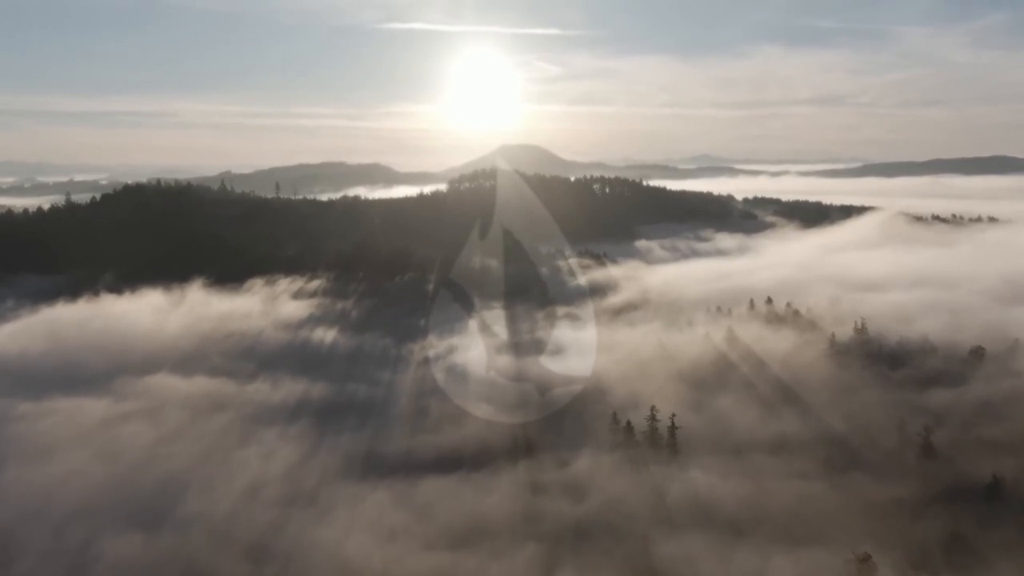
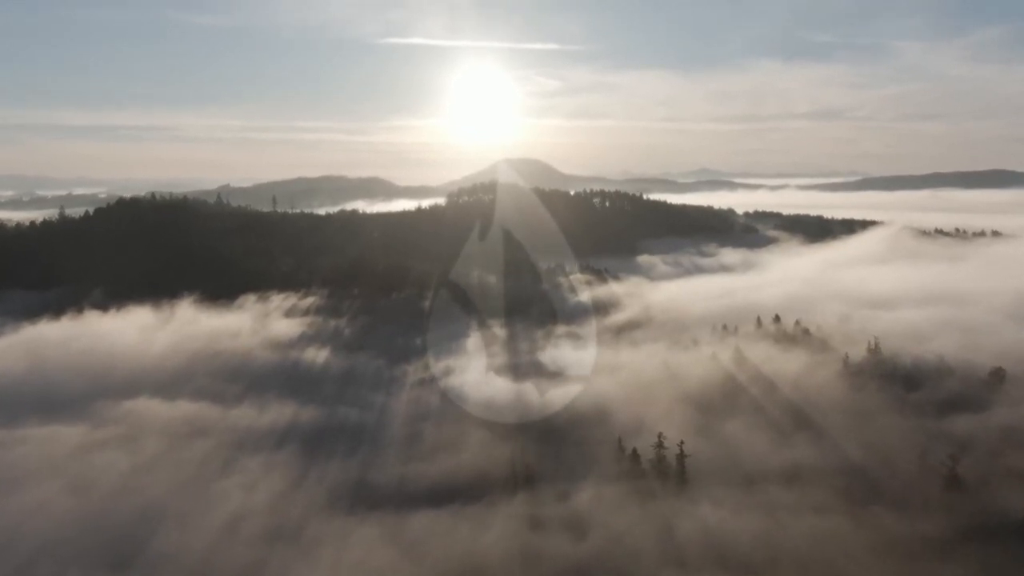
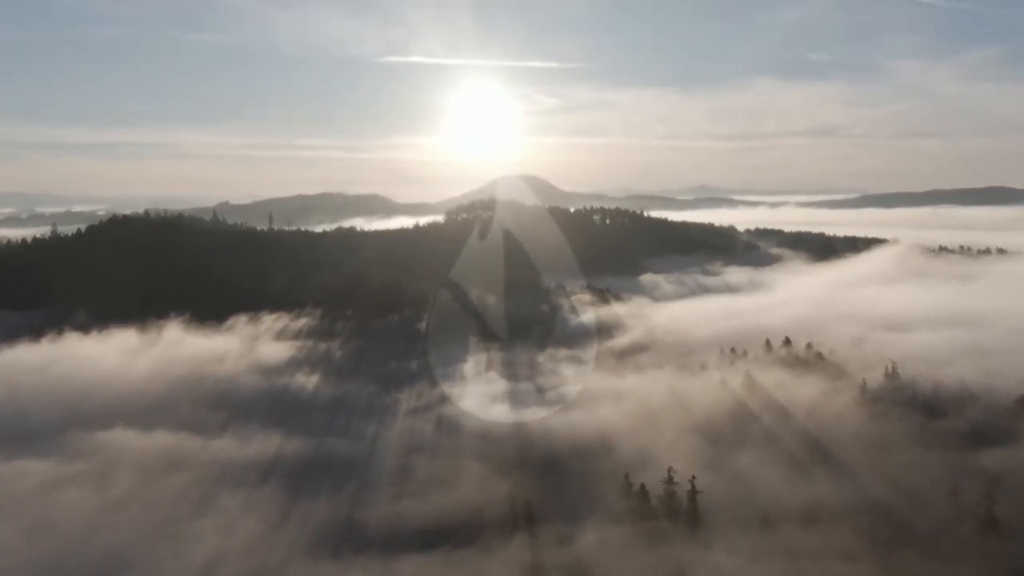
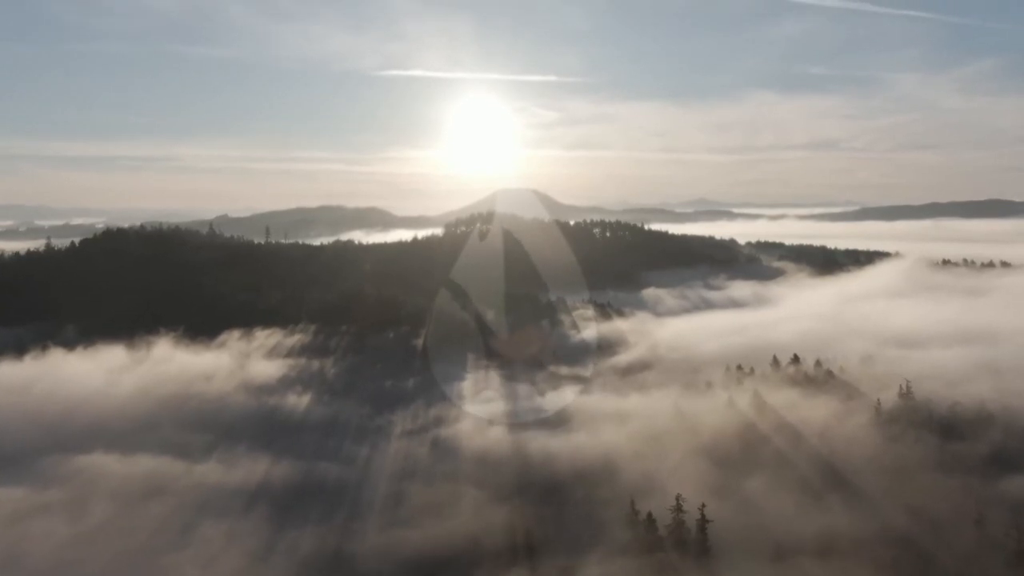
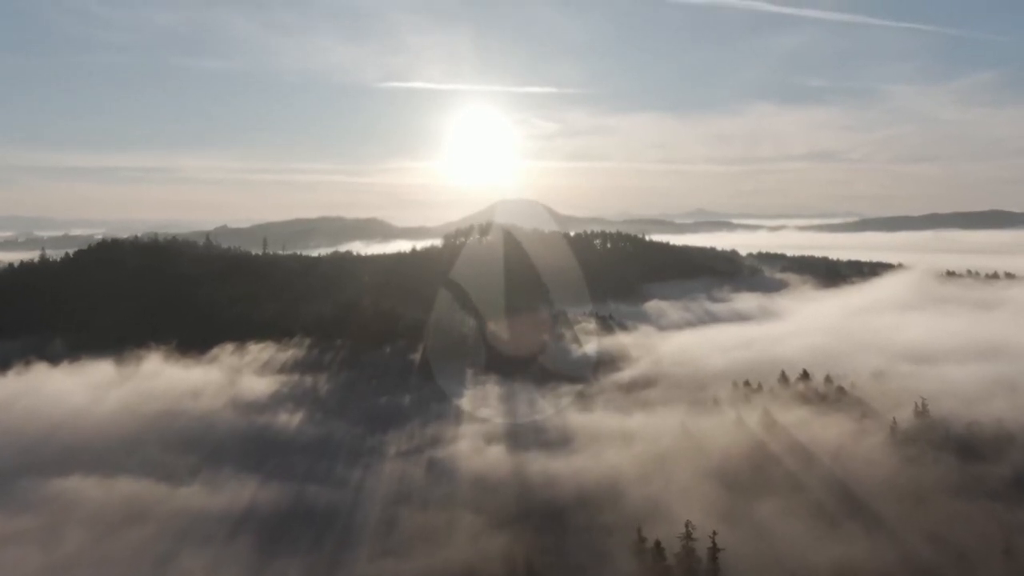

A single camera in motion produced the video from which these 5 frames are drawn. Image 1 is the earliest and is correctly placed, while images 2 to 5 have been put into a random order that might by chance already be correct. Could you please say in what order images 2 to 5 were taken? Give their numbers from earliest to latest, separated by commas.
2, 3, 4, 5
